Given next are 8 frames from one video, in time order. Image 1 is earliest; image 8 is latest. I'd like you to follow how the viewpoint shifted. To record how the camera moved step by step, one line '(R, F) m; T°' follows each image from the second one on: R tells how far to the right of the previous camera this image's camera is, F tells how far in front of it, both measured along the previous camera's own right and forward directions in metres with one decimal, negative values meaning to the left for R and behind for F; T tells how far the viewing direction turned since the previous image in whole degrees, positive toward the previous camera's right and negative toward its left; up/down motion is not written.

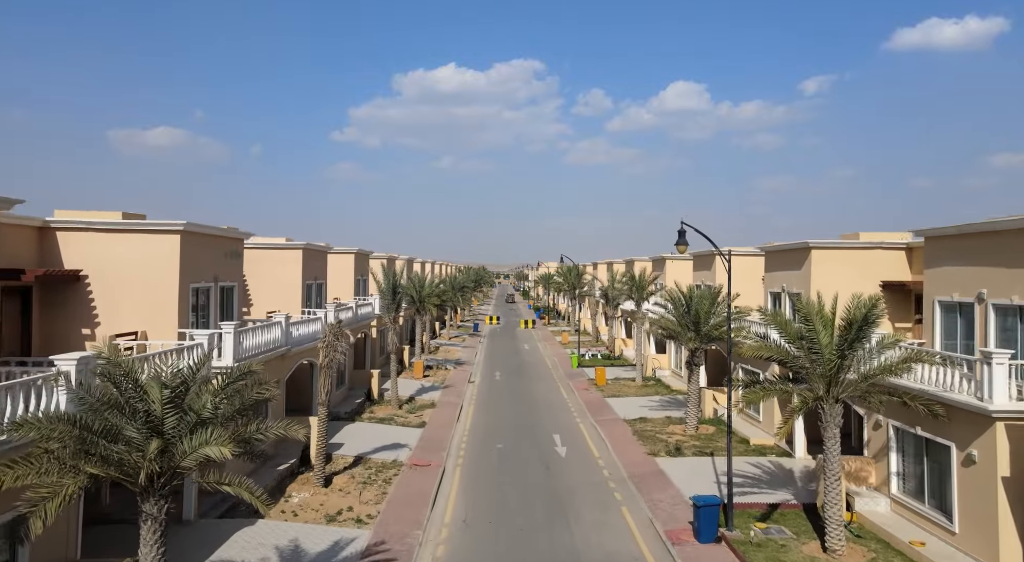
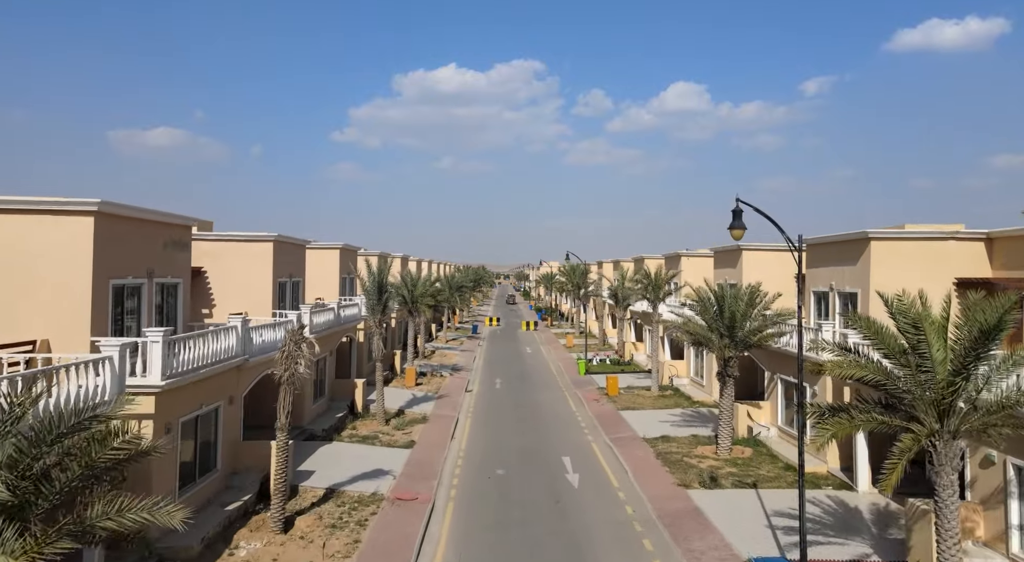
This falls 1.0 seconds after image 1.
(-0.1, +3.9) m; 0°
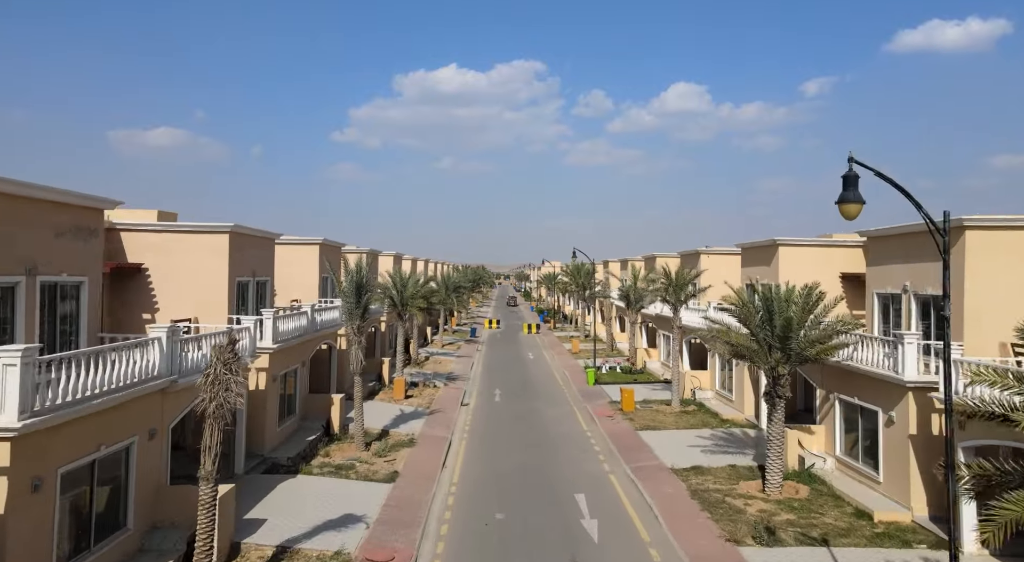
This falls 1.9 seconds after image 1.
(-0.1, +4.2) m; 0°
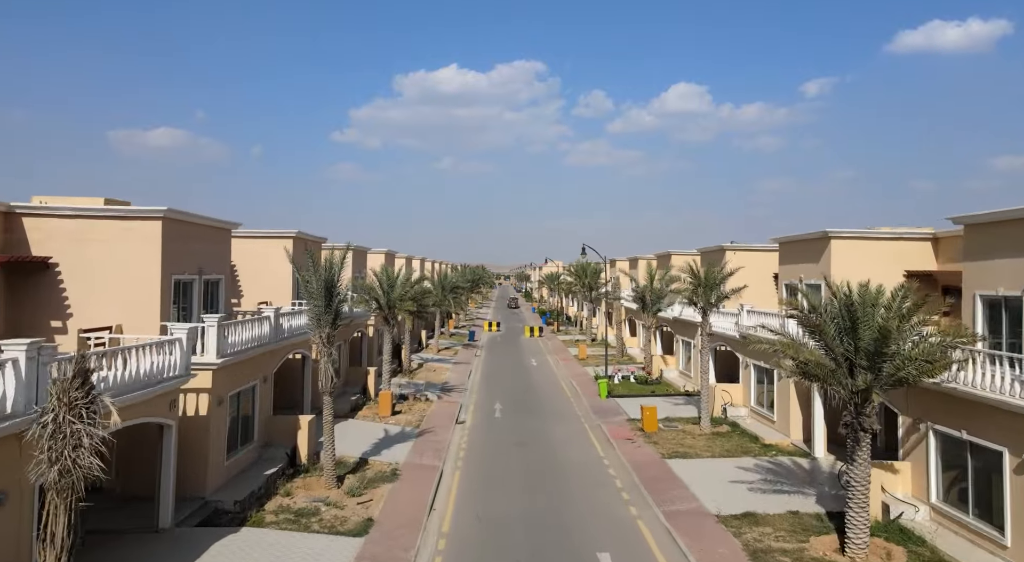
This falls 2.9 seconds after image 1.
(-0.1, +4.4) m; 0°
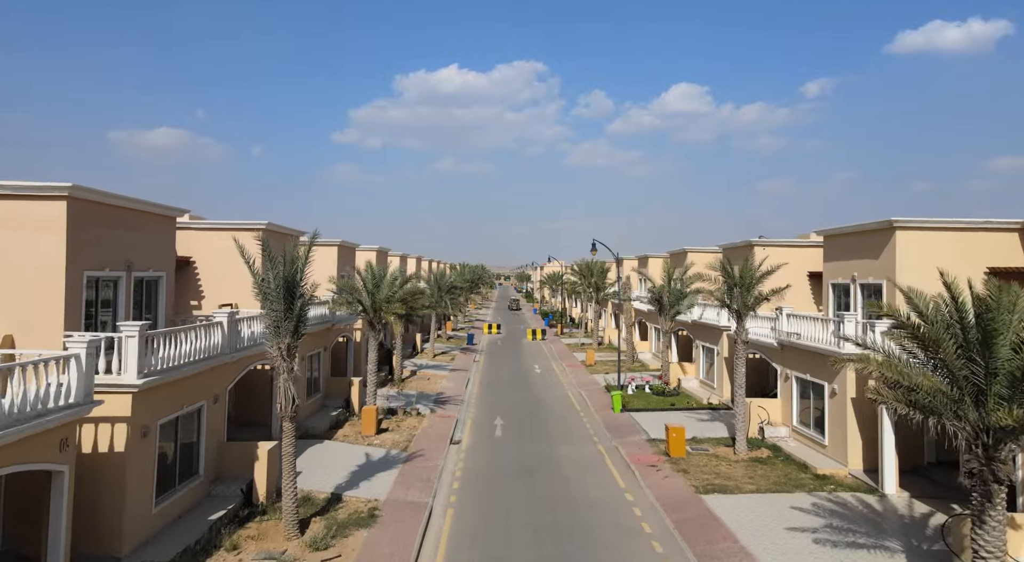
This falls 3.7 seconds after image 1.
(-0.1, +3.9) m; 0°
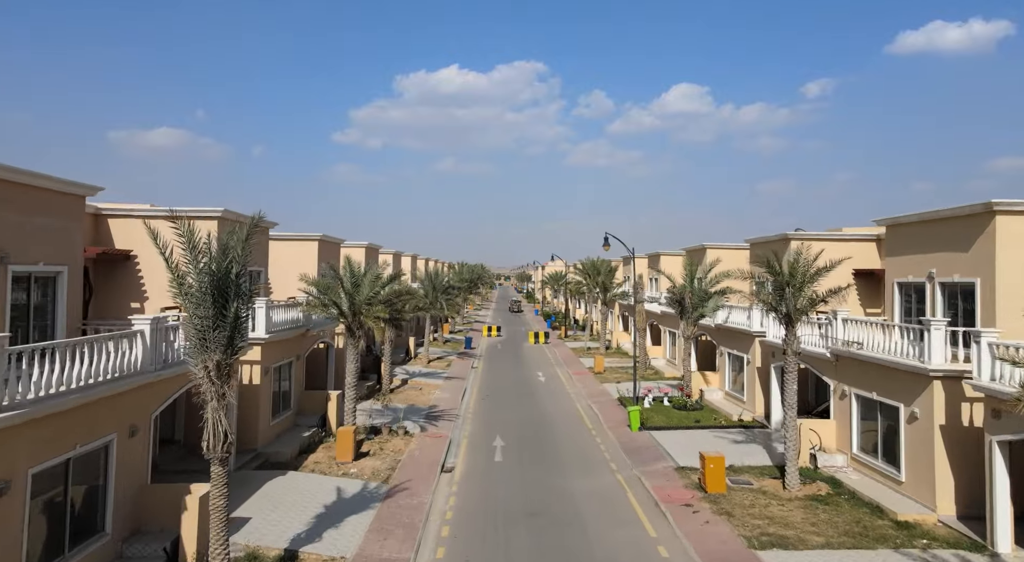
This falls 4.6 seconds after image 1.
(-0.1, +4.0) m; 0°
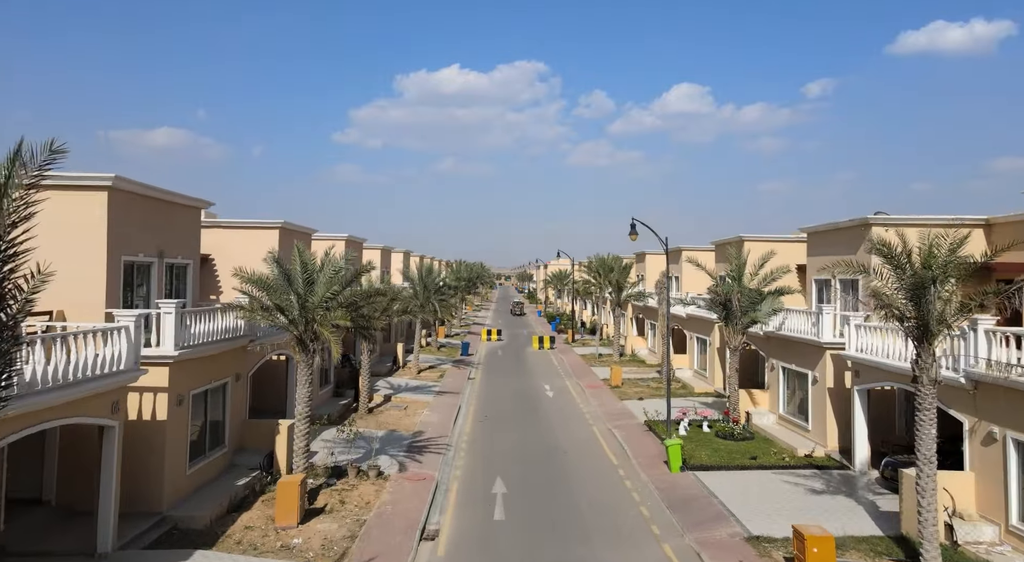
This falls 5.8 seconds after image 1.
(-0.1, +6.0) m; 0°
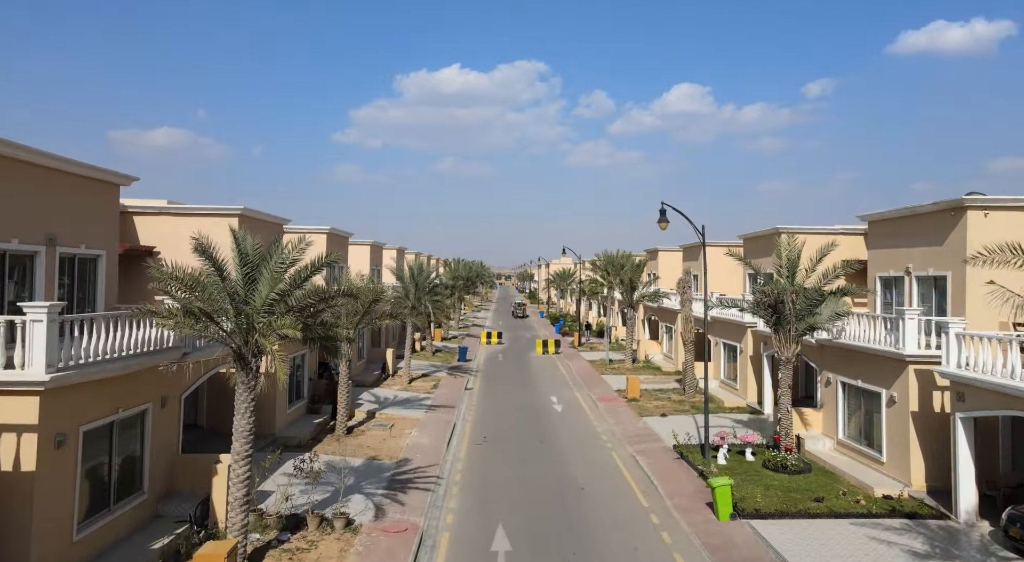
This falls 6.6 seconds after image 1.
(-0.1, +4.4) m; 0°
